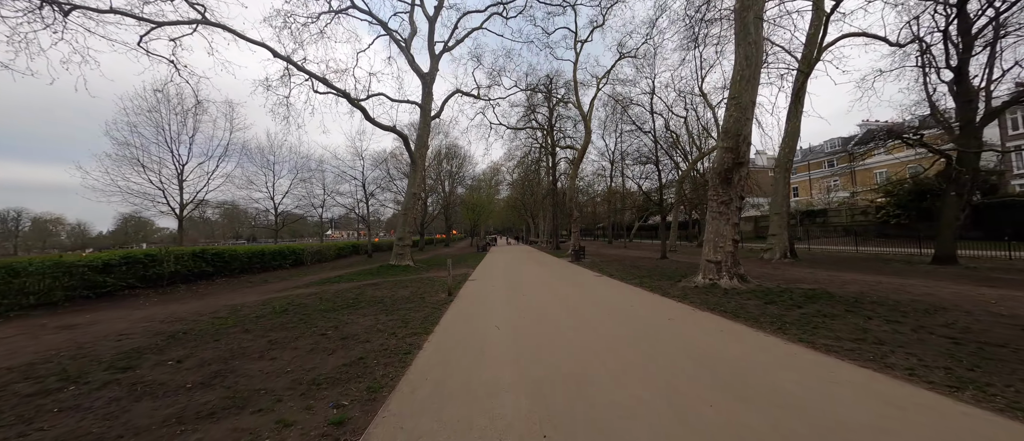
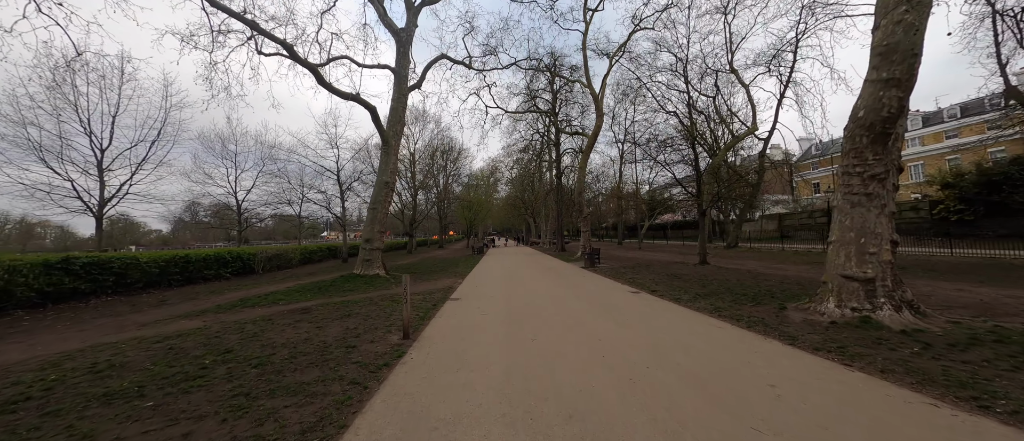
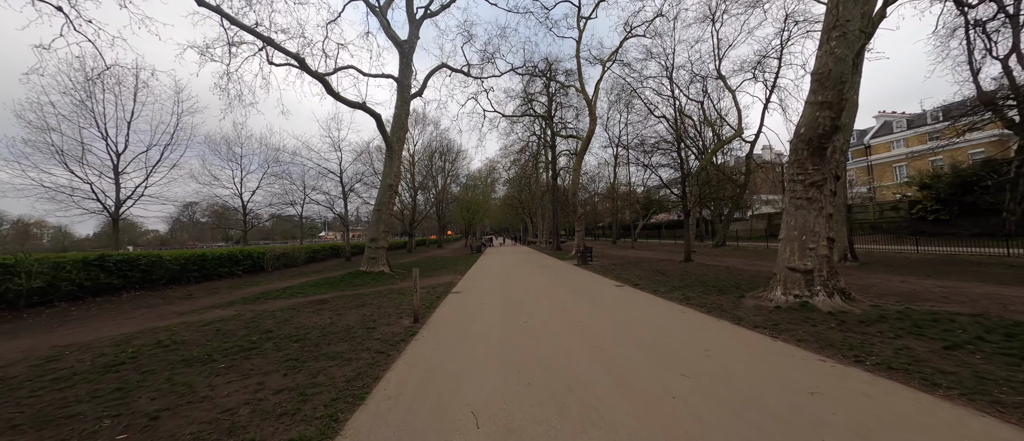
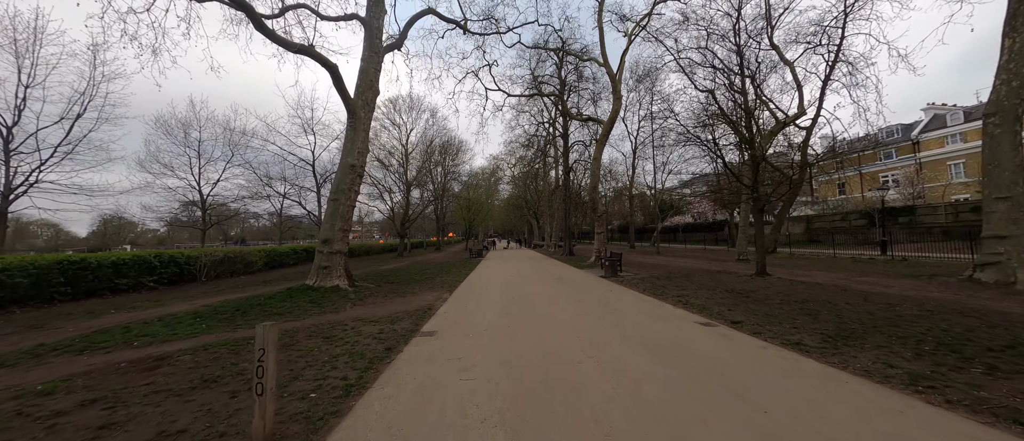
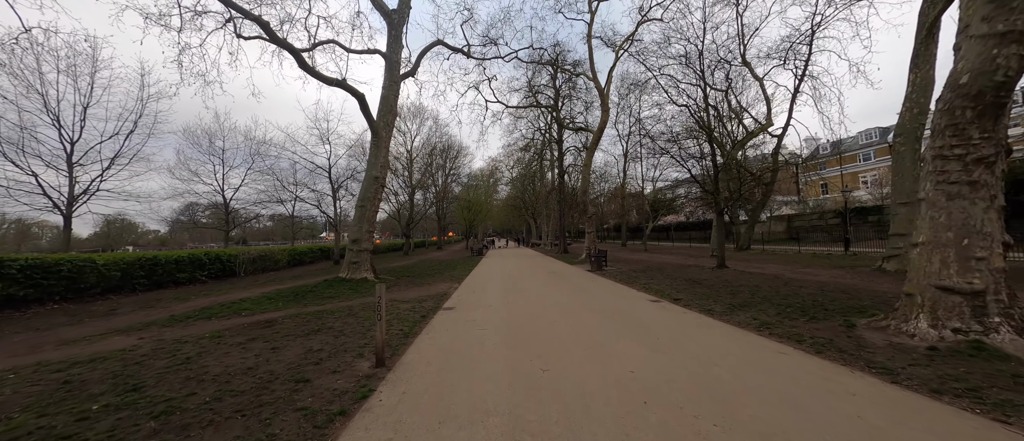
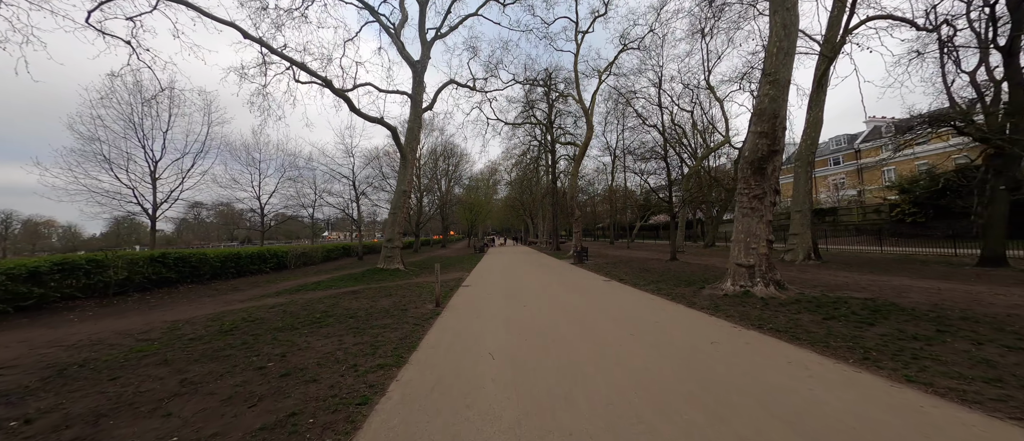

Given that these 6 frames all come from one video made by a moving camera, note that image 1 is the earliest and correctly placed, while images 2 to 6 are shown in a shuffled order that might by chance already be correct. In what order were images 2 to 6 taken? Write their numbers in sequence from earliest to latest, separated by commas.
6, 3, 2, 5, 4
